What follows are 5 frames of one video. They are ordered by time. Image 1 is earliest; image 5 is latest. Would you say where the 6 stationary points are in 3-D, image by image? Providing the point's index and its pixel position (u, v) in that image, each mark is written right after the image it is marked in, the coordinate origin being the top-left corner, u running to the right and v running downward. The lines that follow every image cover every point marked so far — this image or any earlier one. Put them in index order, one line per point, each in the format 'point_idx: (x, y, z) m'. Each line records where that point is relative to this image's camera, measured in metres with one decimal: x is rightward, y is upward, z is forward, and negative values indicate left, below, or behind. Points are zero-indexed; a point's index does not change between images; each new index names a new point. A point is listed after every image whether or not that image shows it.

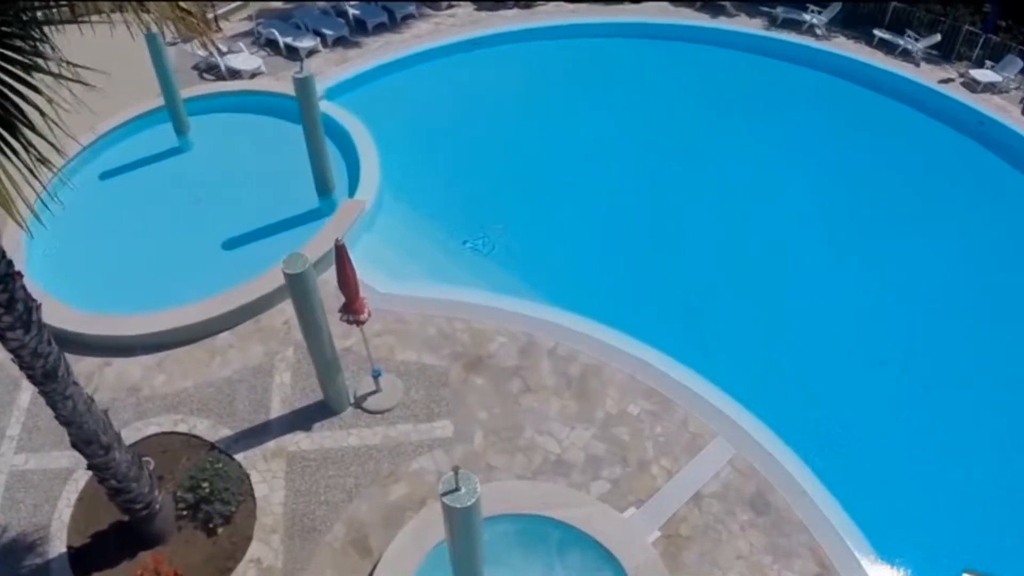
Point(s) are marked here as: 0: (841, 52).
0: (+6.4, +4.6, +15.9) m
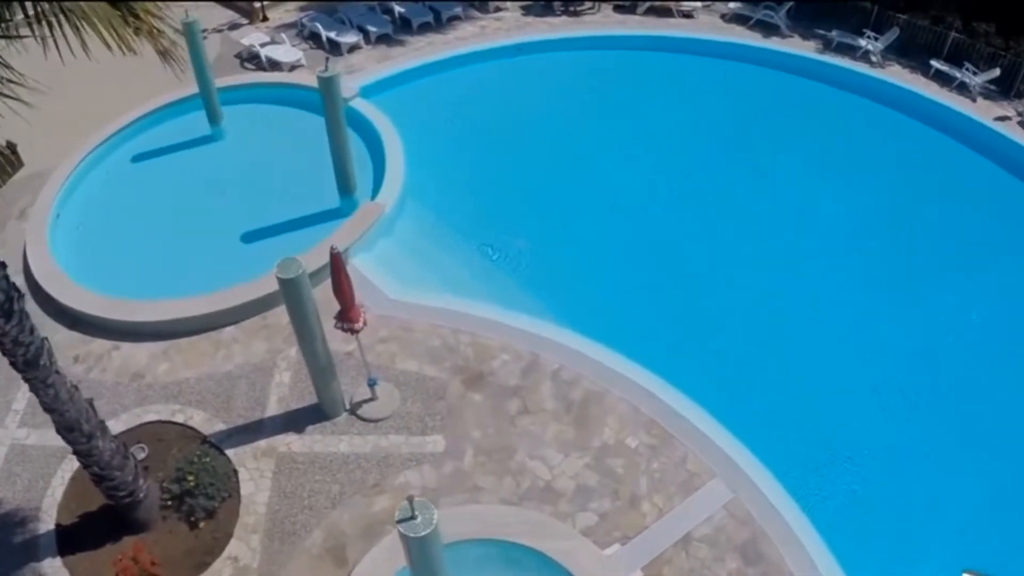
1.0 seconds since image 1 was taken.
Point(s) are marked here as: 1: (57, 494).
0: (+7.2, +3.8, +15.3) m
1: (-5.3, -2.4, +9.6) m
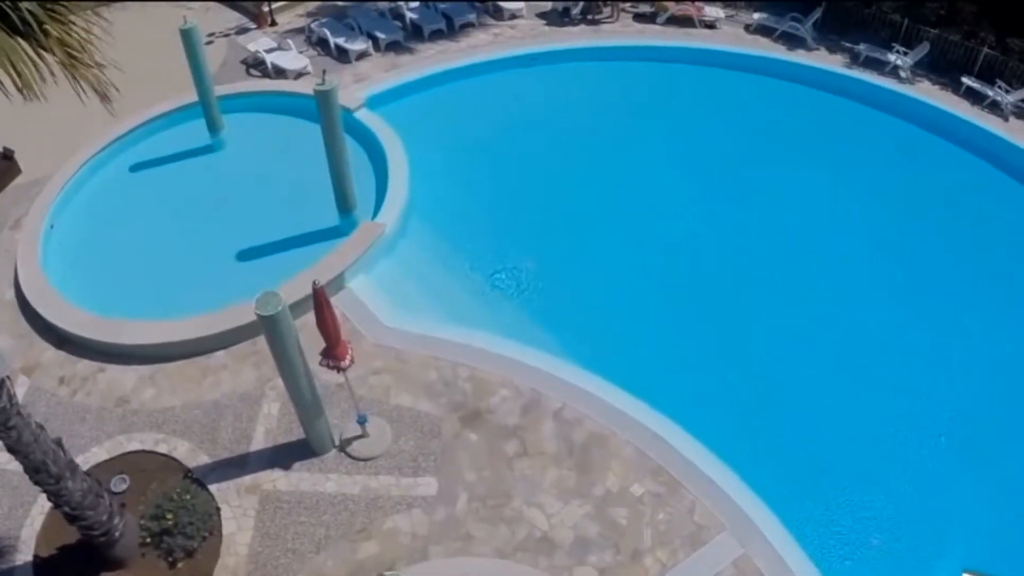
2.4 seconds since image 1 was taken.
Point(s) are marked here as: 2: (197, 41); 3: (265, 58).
0: (+7.4, +3.3, +14.5) m
1: (-5.3, -2.7, +9.2) m
2: (-4.7, +3.7, +12.3) m
3: (-4.4, +4.1, +14.8) m
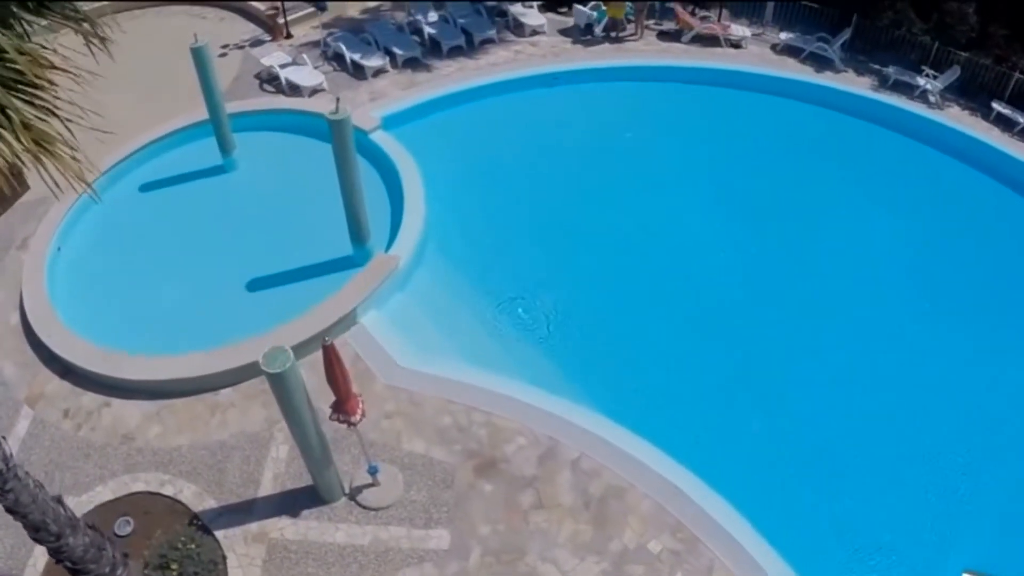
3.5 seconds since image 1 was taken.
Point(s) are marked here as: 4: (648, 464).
0: (+7.7, +2.7, +14.1) m
1: (-5.2, -3.1, +9.0) m
2: (-4.4, +3.3, +12.0) m
3: (-4.1, +3.8, +14.4) m
4: (+1.5, -2.0, +9.3) m
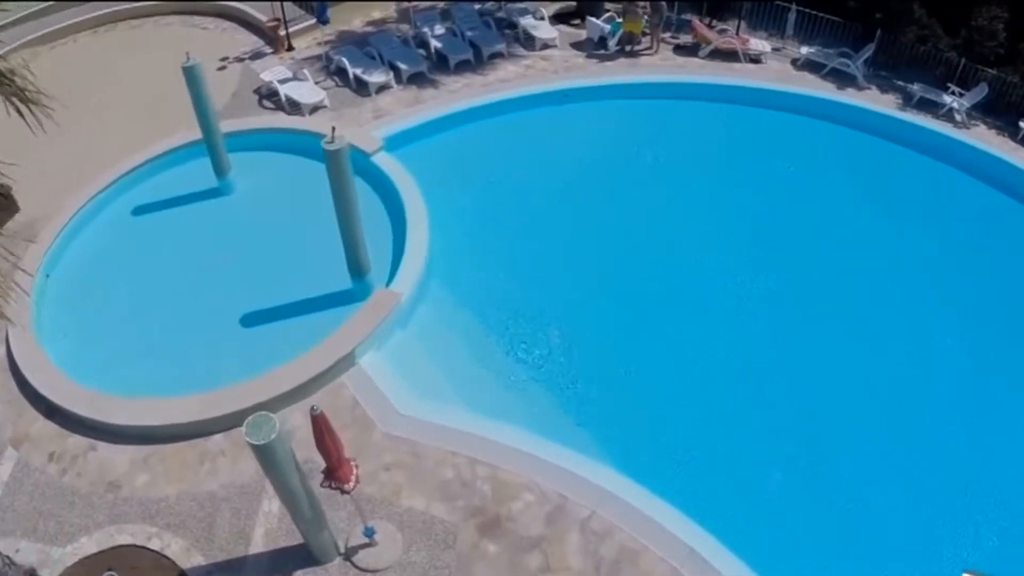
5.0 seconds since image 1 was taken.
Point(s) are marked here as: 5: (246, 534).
0: (+7.9, +2.2, +13.5) m
1: (-5.1, -3.5, +8.5) m
2: (-4.3, +2.9, +11.5) m
3: (-3.9, +3.4, +13.9) m
4: (+1.6, -2.5, +8.8) m
5: (-2.8, -2.6, +8.7) m
